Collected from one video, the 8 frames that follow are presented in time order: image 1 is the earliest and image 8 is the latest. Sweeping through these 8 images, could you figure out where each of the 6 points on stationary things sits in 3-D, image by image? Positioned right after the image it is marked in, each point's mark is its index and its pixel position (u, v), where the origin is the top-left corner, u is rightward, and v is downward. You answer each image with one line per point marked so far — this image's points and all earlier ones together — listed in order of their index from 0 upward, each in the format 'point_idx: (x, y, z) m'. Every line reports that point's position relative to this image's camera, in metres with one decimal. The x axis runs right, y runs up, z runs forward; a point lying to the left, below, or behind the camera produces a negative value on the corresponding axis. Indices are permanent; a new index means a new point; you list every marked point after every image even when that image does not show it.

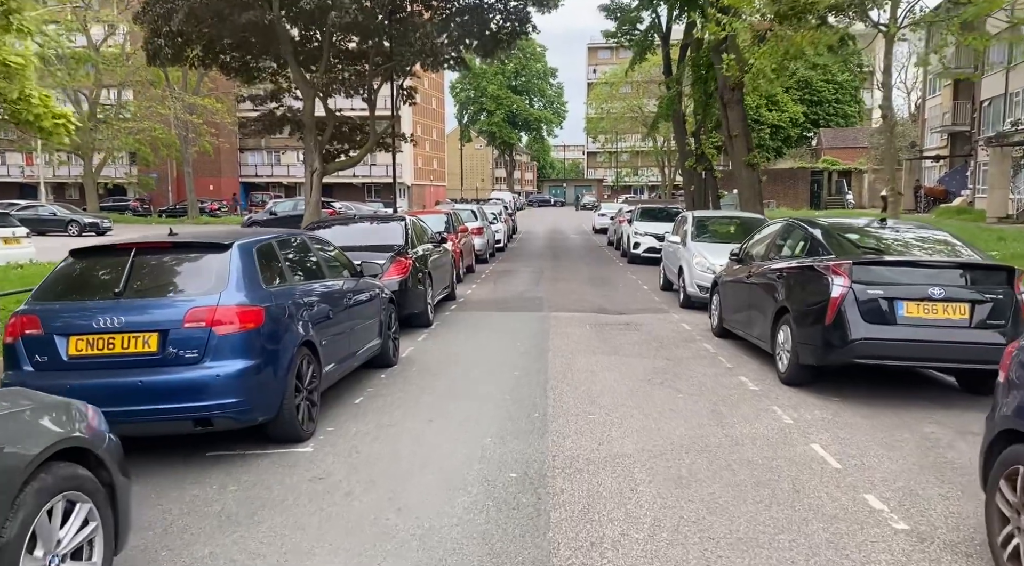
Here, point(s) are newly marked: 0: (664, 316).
0: (+2.2, -0.5, +11.8) m
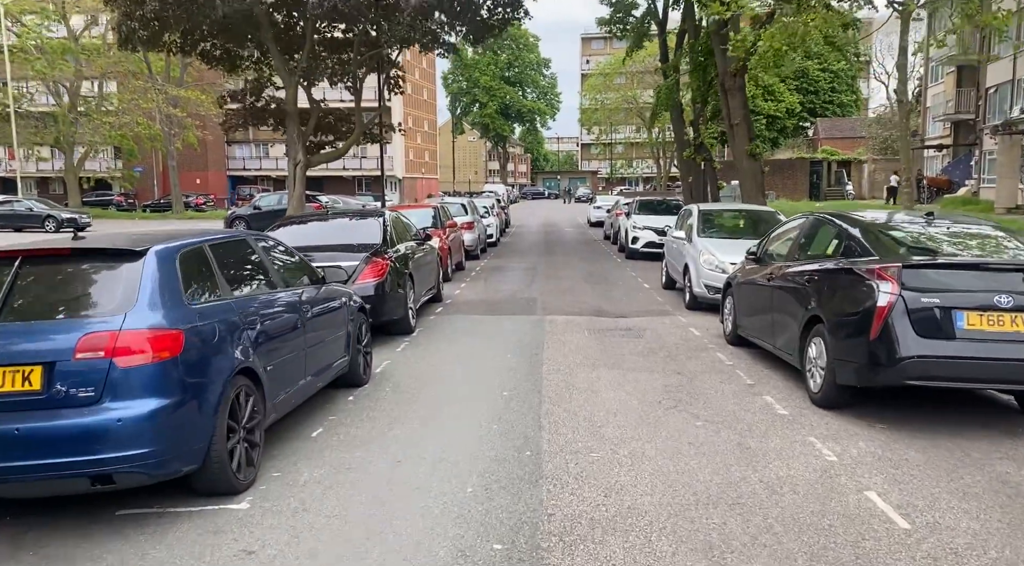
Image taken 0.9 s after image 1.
0: (+2.1, -0.5, +10.8) m
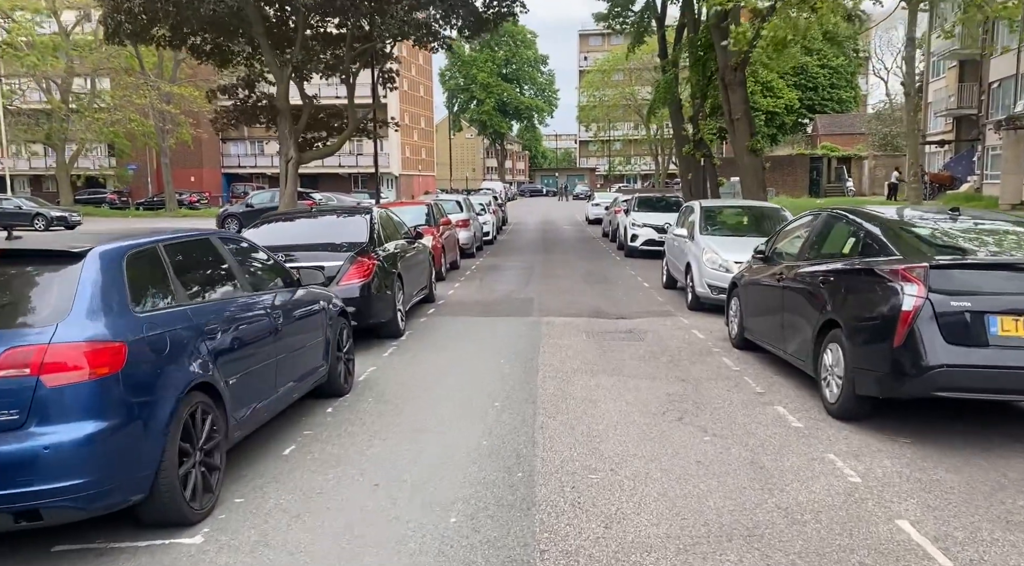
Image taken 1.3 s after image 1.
0: (+2.0, -0.5, +10.3) m
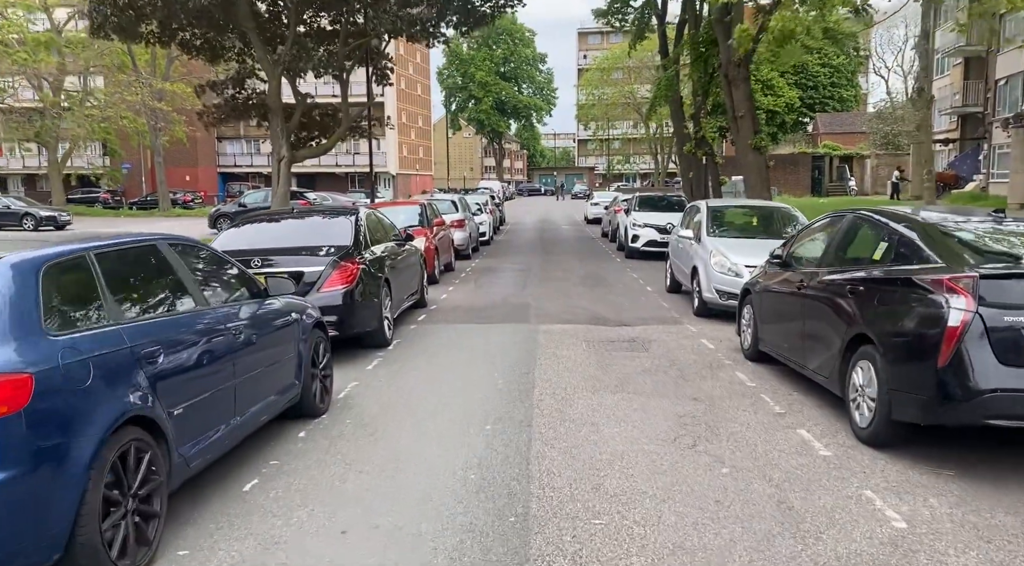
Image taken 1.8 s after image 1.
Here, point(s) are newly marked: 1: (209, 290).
0: (+1.9, -0.5, +9.7) m
1: (-1.8, 0.0, +4.9) m
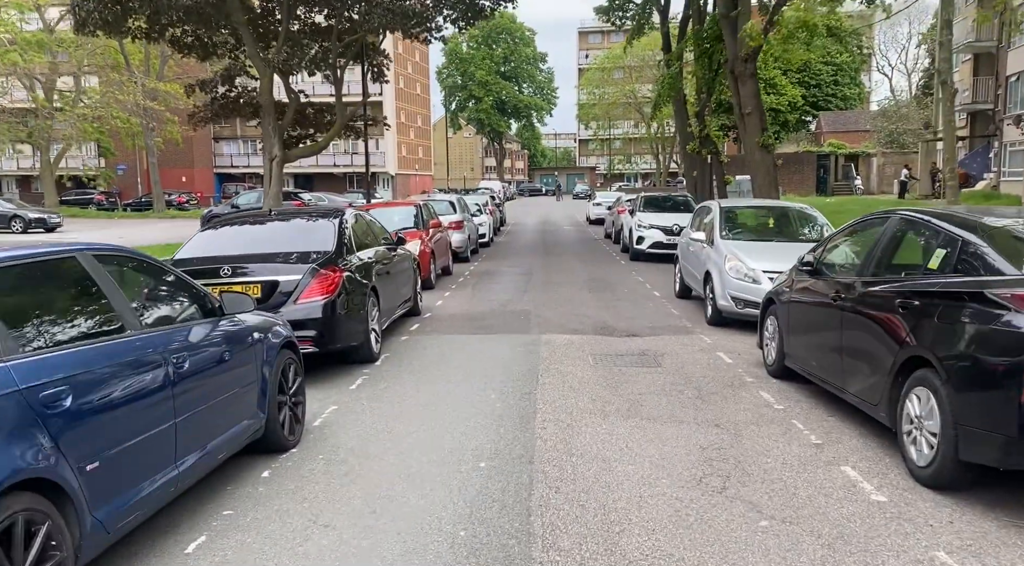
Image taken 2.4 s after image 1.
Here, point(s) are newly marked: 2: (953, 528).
0: (+1.9, -0.6, +8.9) m
1: (-1.8, -0.1, +4.1) m
2: (+2.1, -1.2, +3.9) m
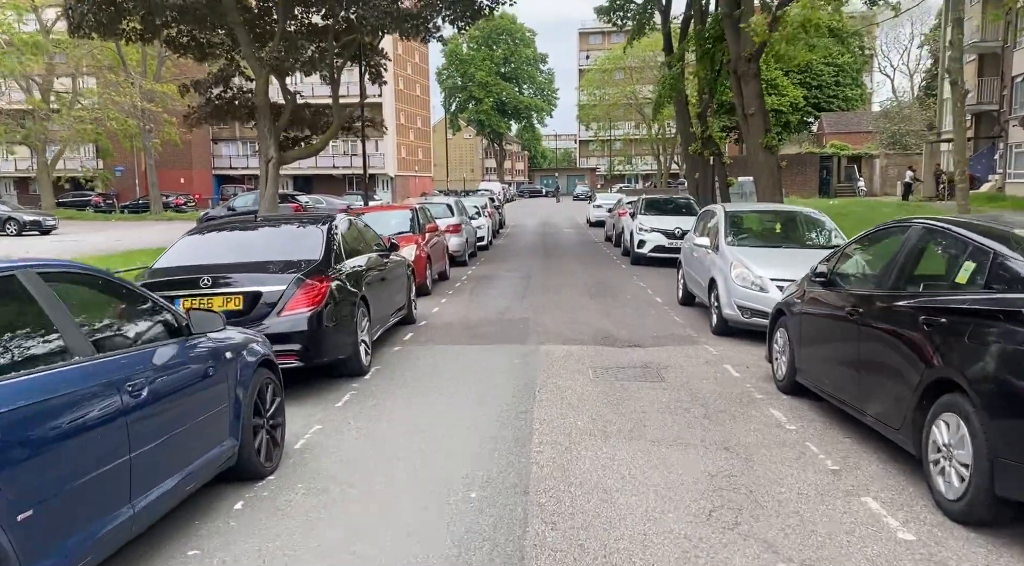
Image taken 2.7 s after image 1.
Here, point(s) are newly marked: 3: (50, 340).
0: (+1.9, -0.7, +8.5) m
1: (-1.8, -0.2, +3.7) m
2: (+2.1, -1.2, +3.5) m
3: (-1.9, -0.3, +3.1) m
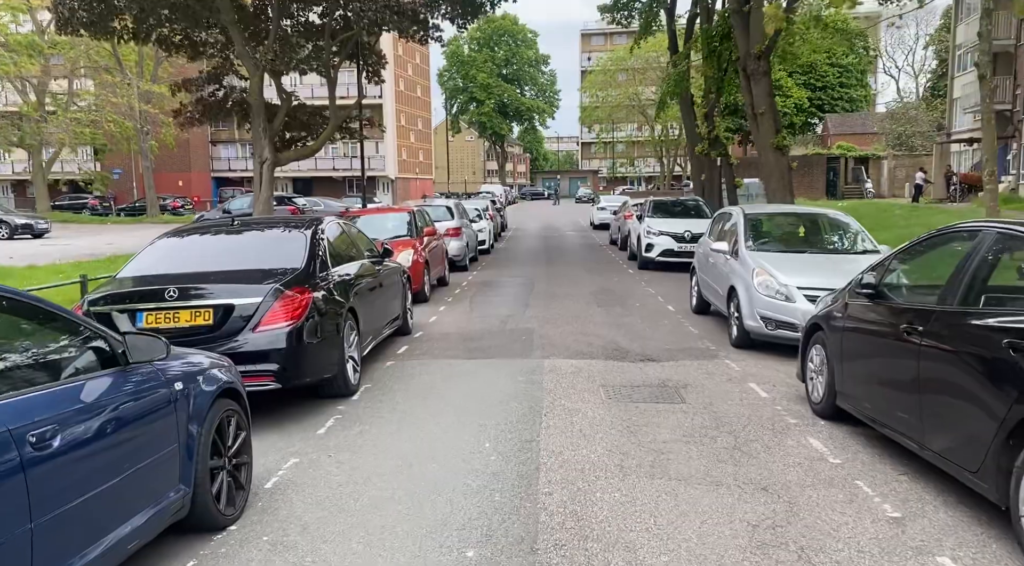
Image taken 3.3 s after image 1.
0: (+1.9, -0.8, +7.8) m
1: (-1.8, -0.3, +3.0) m
2: (+2.1, -1.3, +2.8) m
3: (-1.9, -0.3, +2.4) m
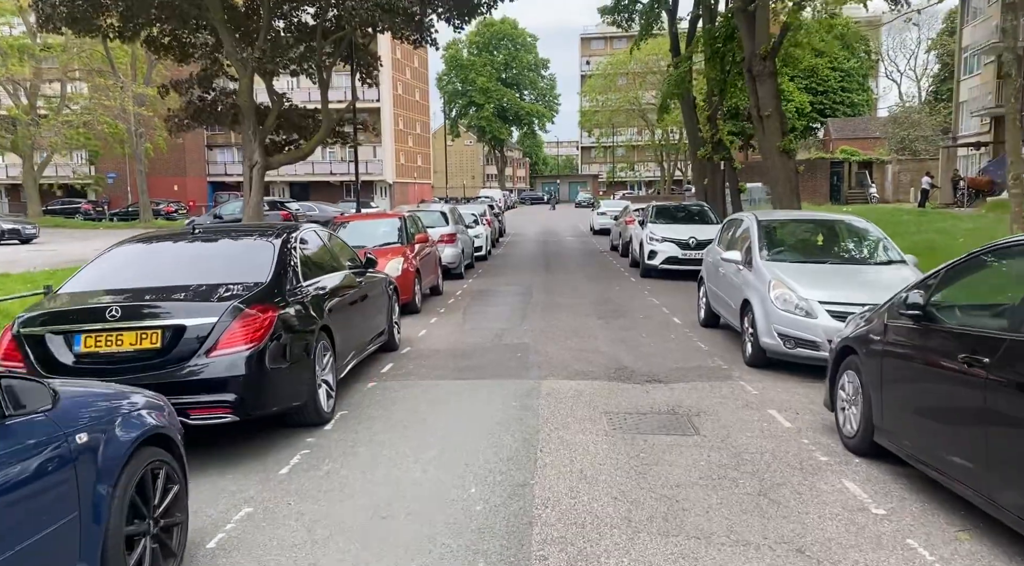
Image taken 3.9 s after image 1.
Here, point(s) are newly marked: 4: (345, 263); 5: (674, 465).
0: (+1.9, -0.9, +7.1) m
1: (-1.9, -0.4, +2.3) m
2: (+2.0, -1.4, +2.1) m
3: (-1.9, -0.4, +1.7) m
4: (-1.7, +0.2, +8.3) m
5: (+1.0, -1.1, +5.1) m
